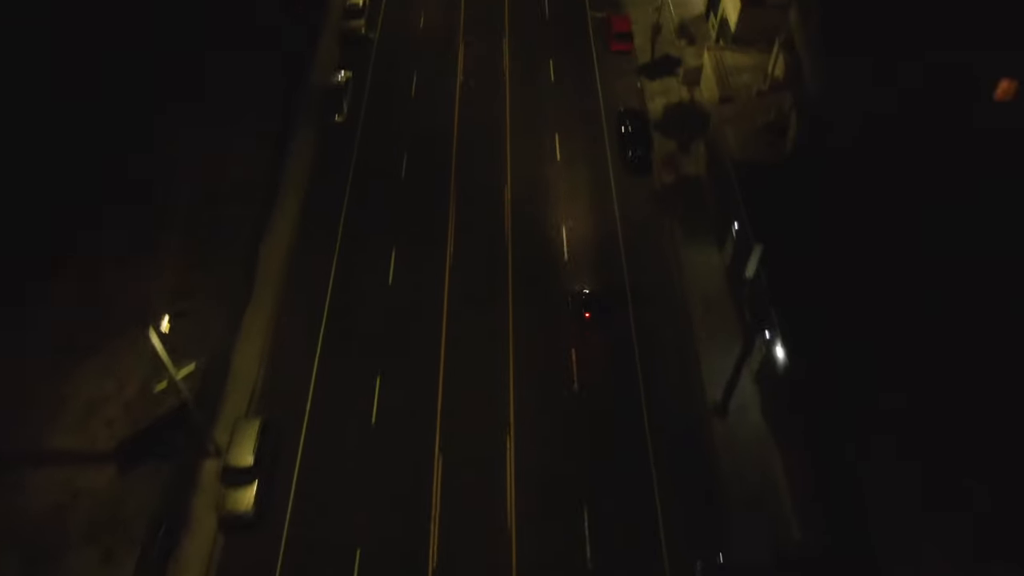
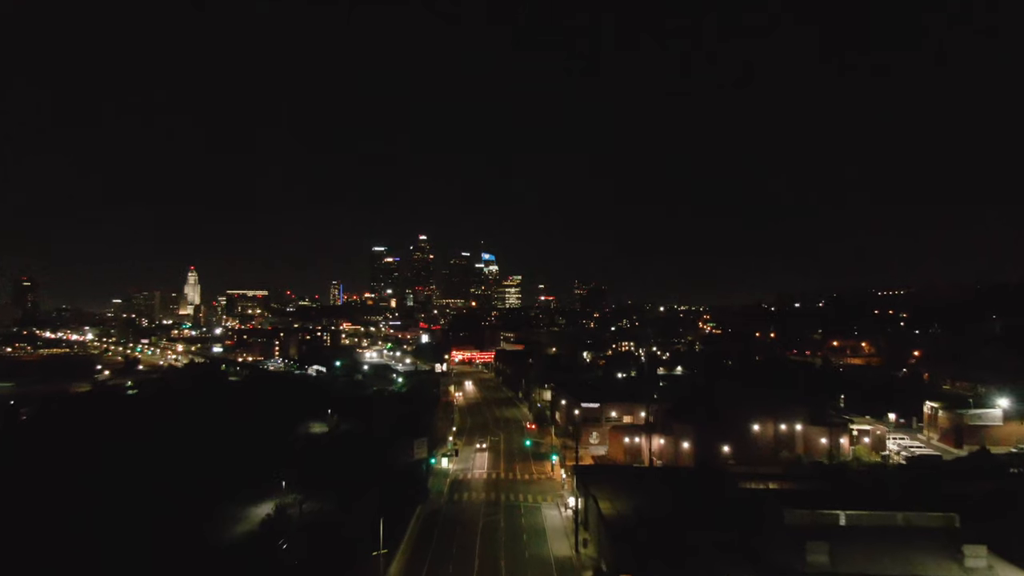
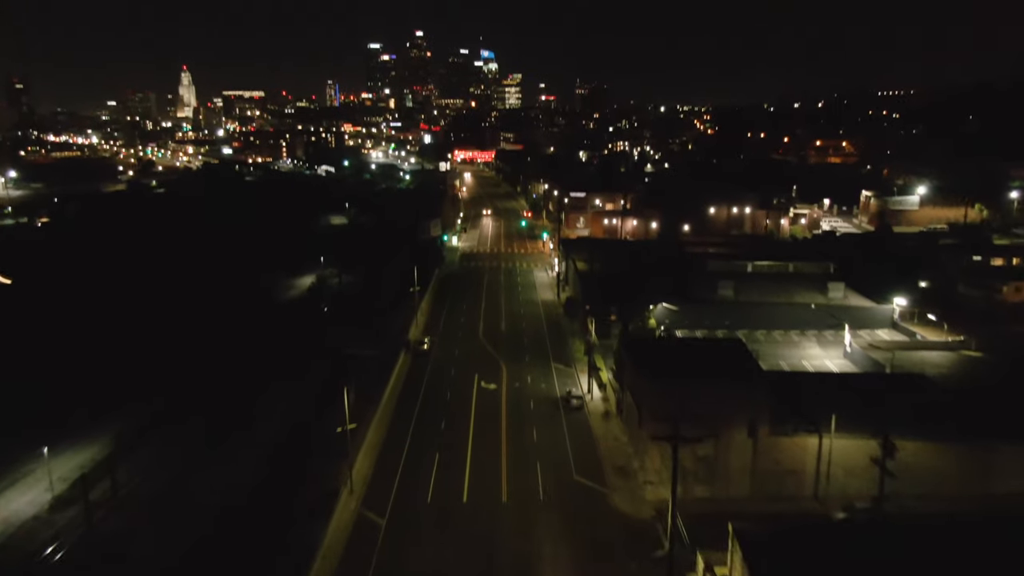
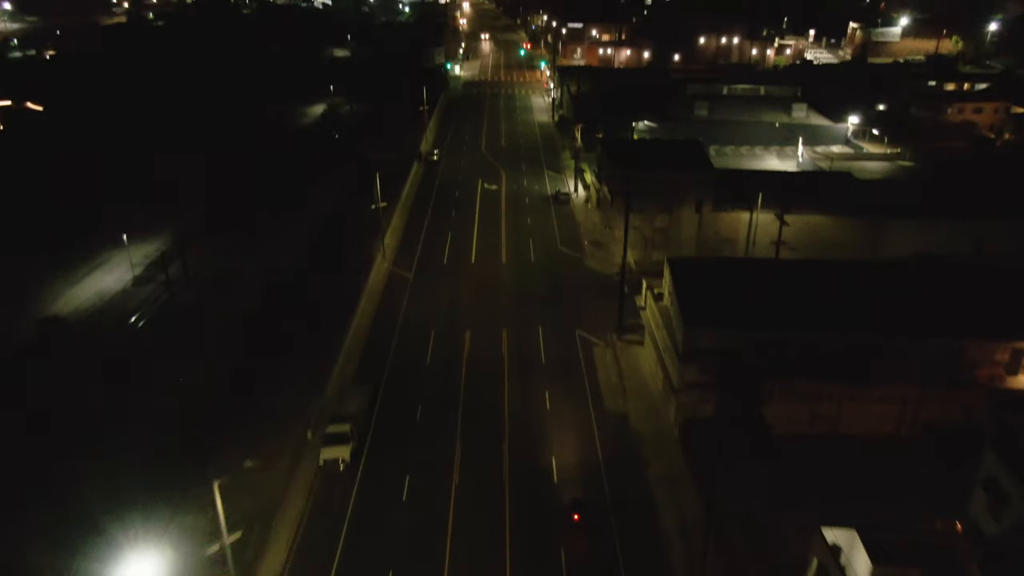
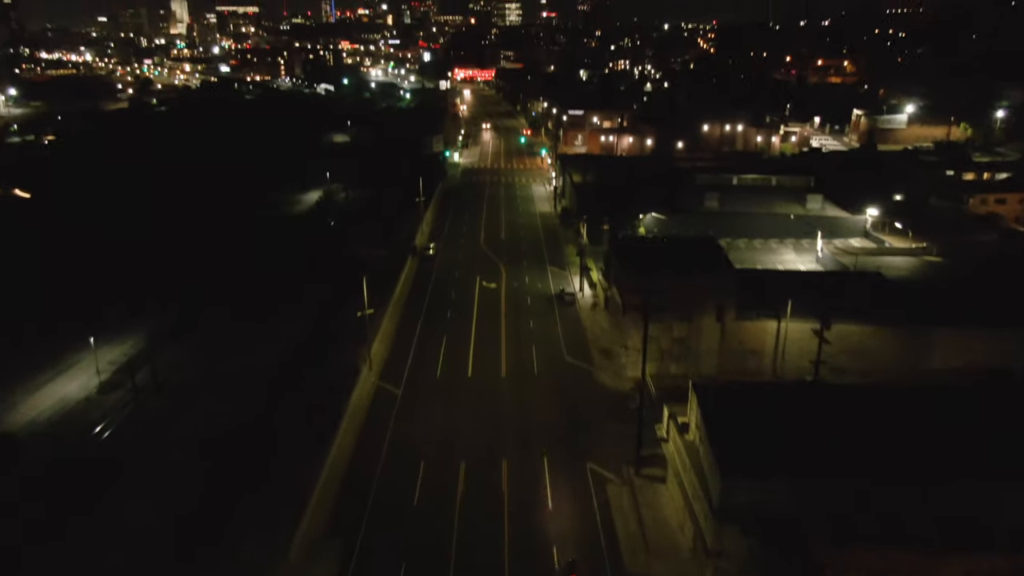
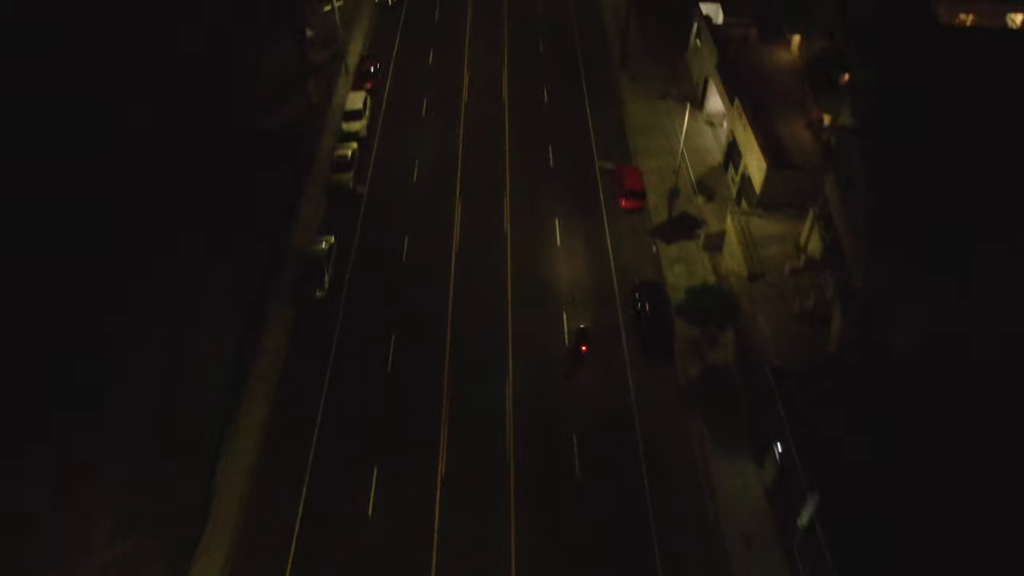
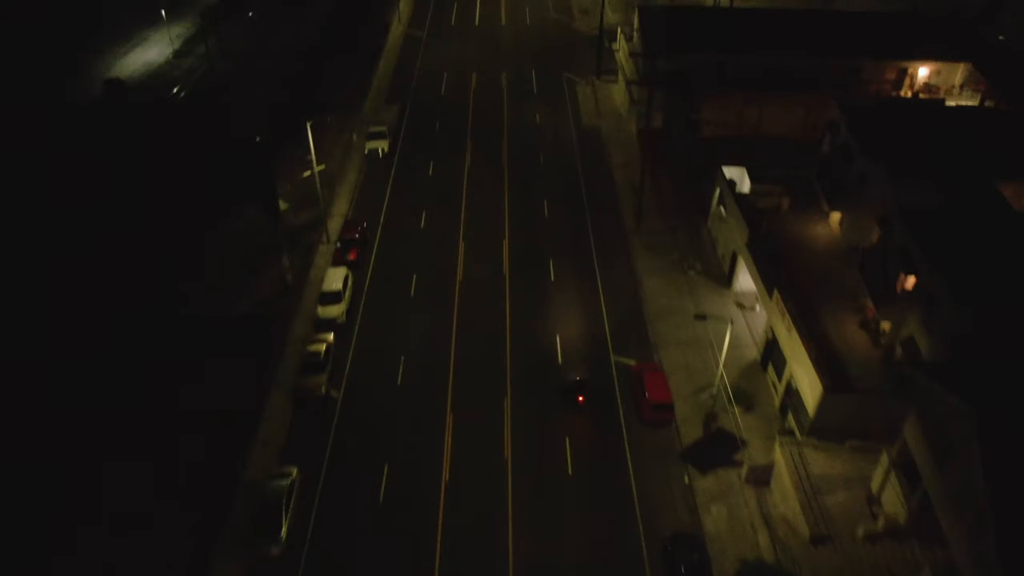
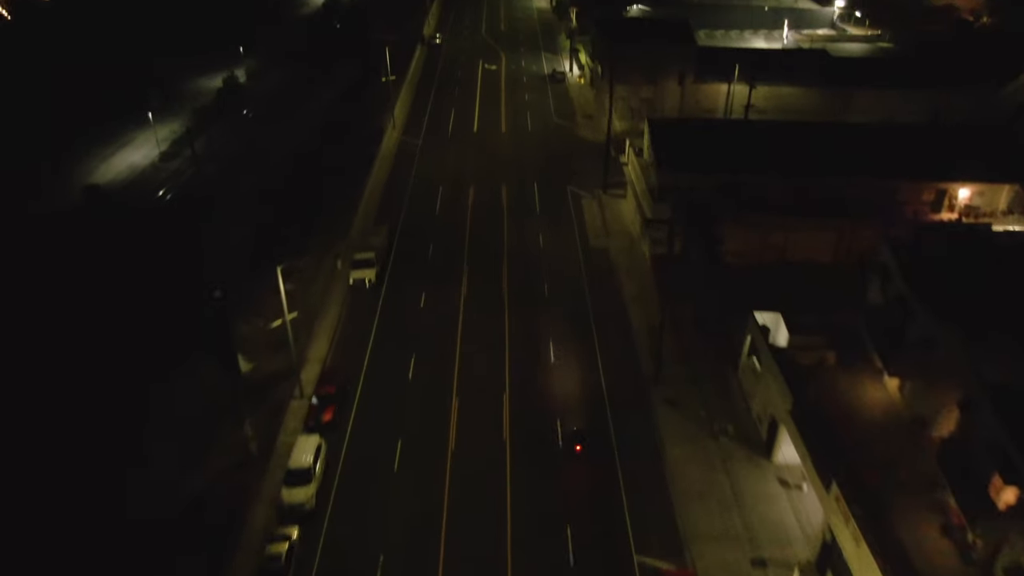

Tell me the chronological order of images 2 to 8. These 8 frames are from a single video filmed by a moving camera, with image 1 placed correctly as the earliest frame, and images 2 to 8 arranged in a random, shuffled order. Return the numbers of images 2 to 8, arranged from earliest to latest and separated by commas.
6, 7, 8, 4, 5, 3, 2
